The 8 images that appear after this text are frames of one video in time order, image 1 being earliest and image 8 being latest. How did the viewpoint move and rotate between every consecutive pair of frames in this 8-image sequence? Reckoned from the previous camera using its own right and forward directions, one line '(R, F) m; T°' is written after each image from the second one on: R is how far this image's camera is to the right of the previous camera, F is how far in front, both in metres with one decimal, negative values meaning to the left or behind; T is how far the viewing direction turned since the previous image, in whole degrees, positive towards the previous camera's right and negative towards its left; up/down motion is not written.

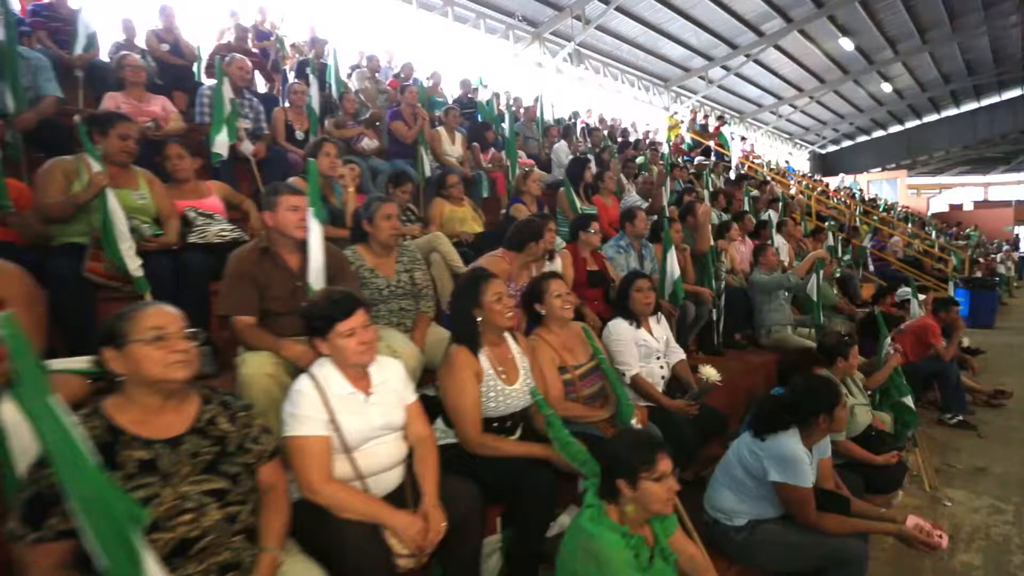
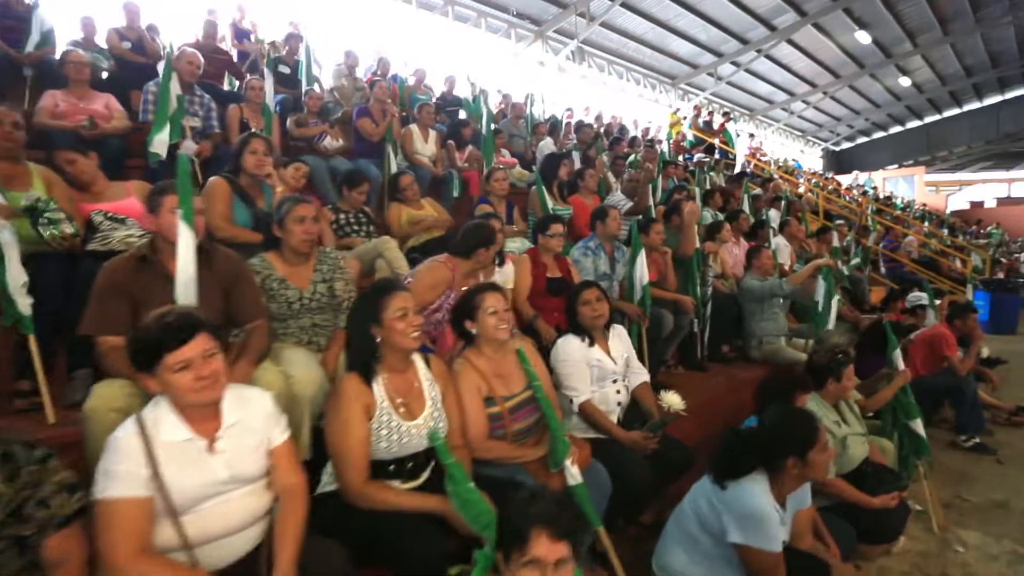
(+0.4, +0.4) m; -2°
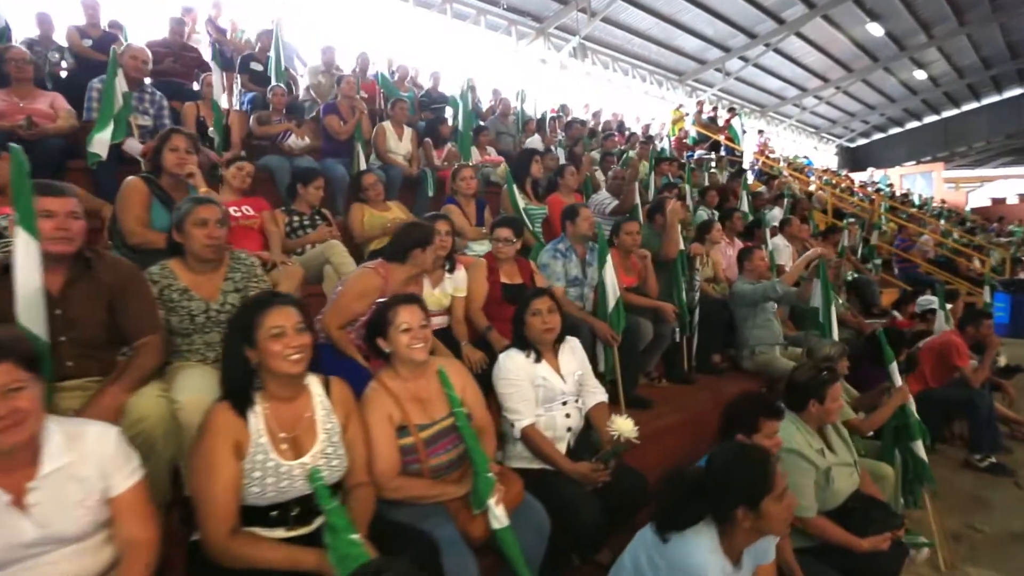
(+0.4, +0.3) m; -1°
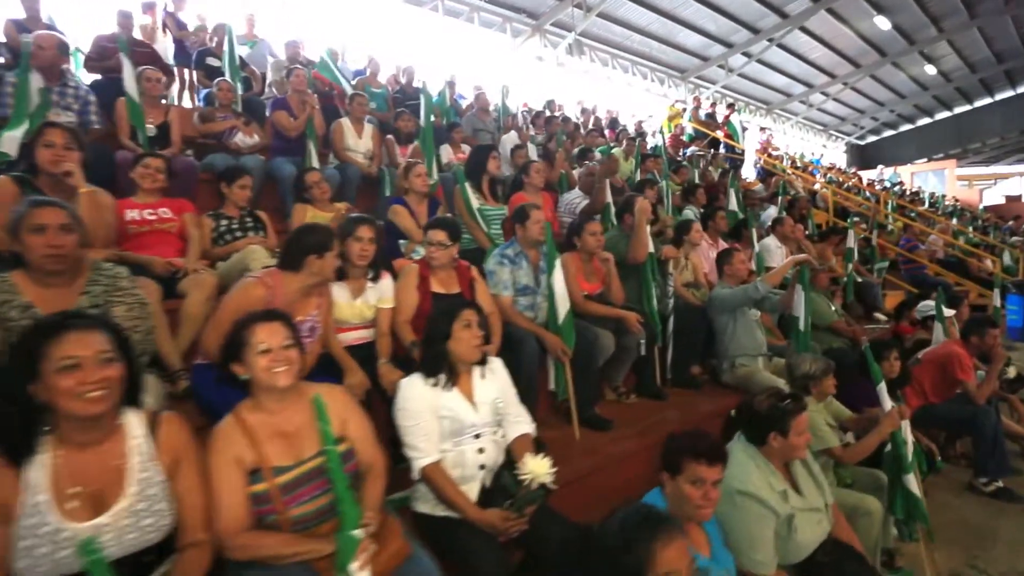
(+0.4, +0.4) m; -1°
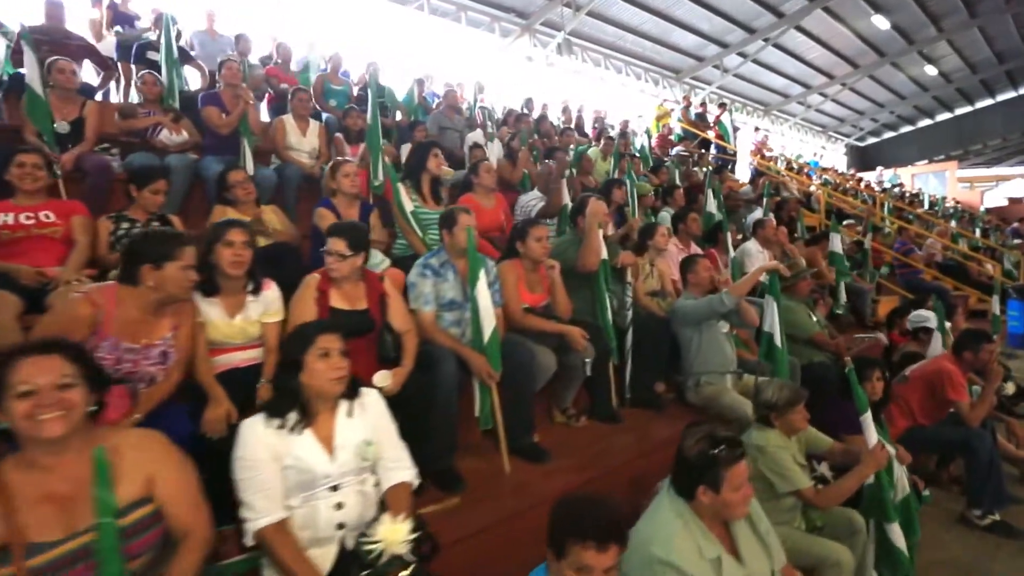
(+0.4, +0.4) m; 0°
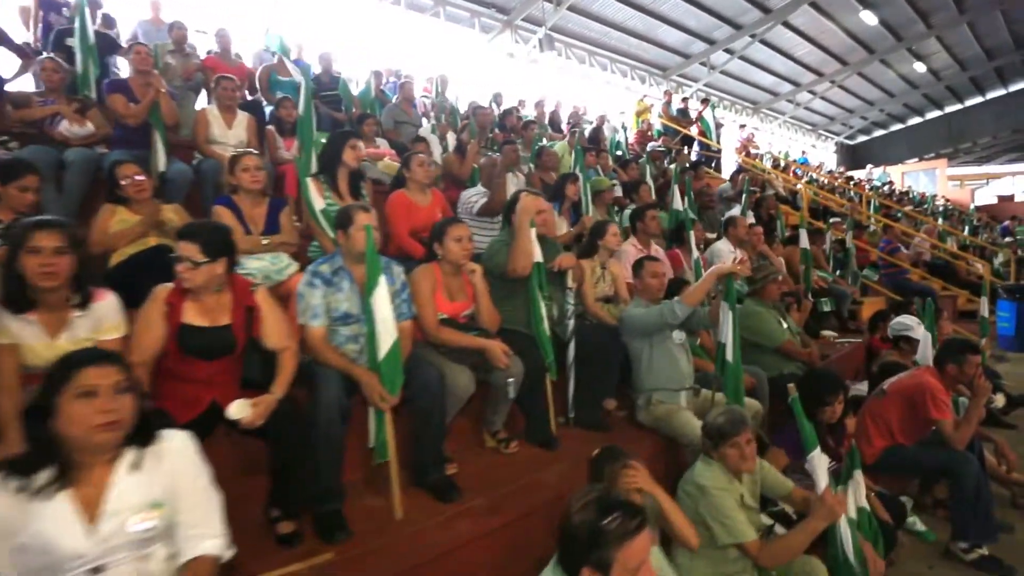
(+0.4, +0.4) m; 0°
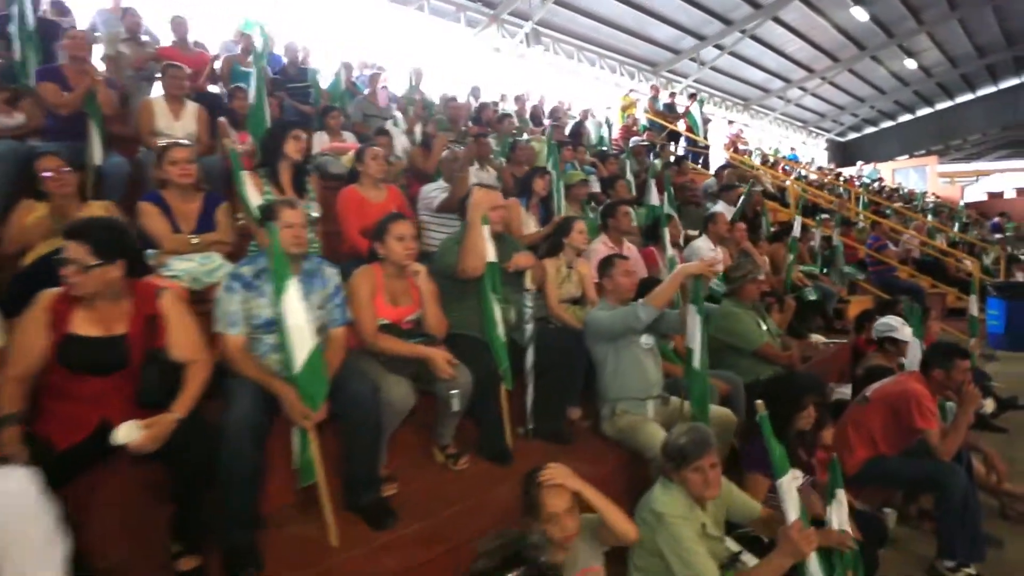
(+0.2, +0.2) m; +1°
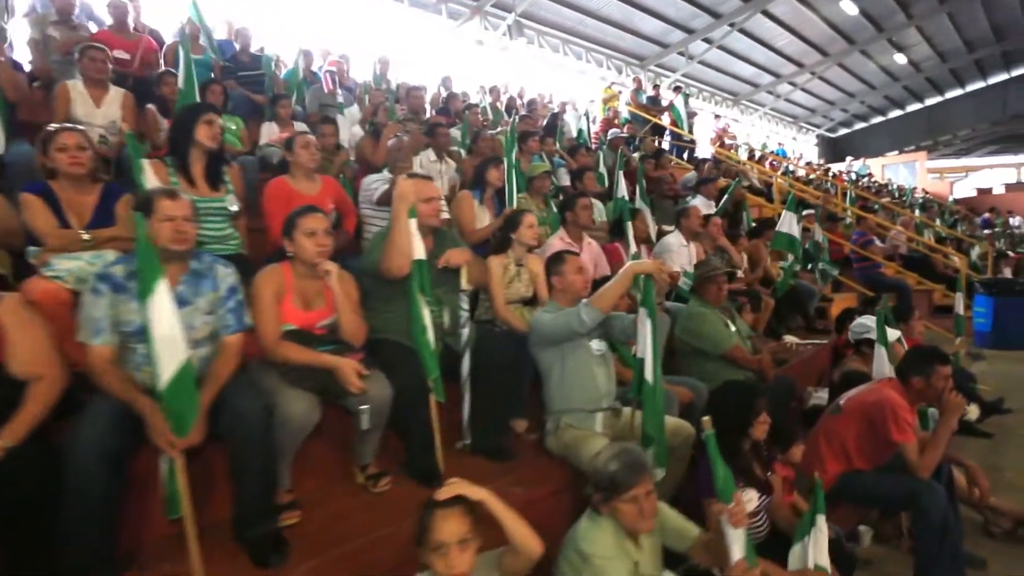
(+0.3, +0.3) m; +1°
